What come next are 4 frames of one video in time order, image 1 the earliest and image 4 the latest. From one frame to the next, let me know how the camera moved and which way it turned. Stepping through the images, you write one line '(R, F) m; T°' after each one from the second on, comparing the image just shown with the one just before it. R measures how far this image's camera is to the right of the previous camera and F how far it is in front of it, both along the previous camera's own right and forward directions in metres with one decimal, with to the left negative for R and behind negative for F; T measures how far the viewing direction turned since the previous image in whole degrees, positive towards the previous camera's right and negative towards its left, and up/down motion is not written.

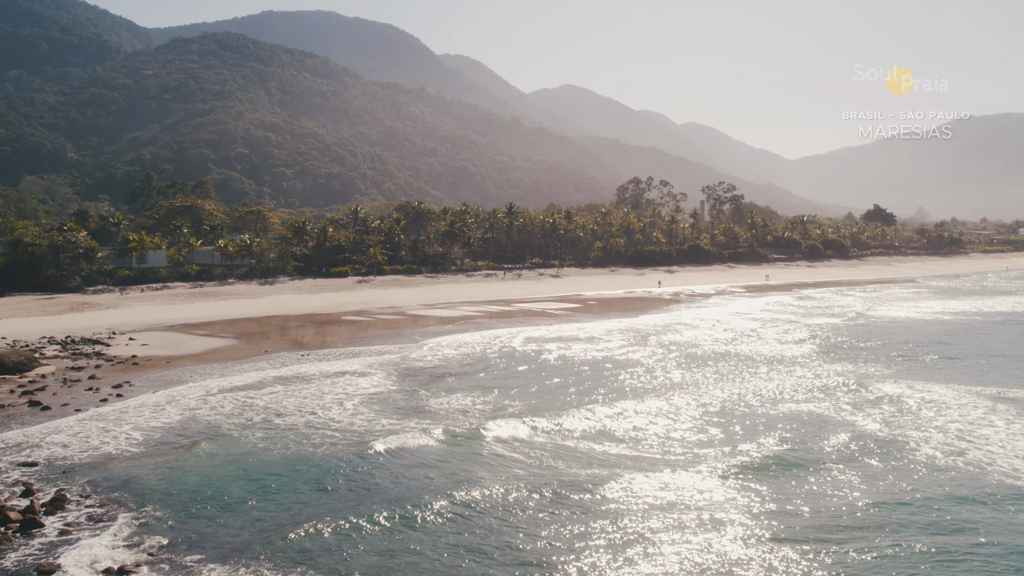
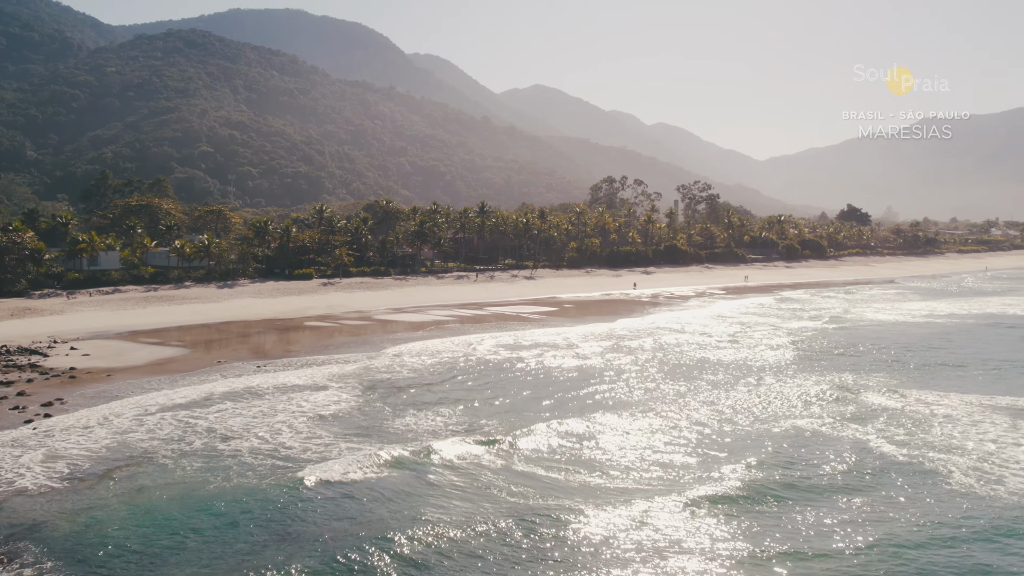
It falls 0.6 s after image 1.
(-0.1, +1.8) m; +2°
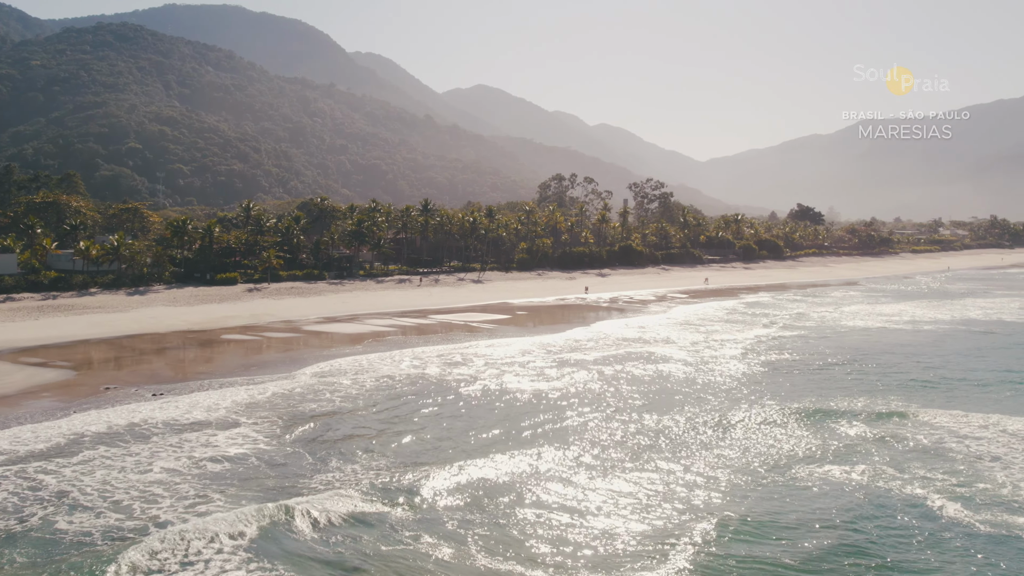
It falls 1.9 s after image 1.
(-0.1, +3.6) m; +3°
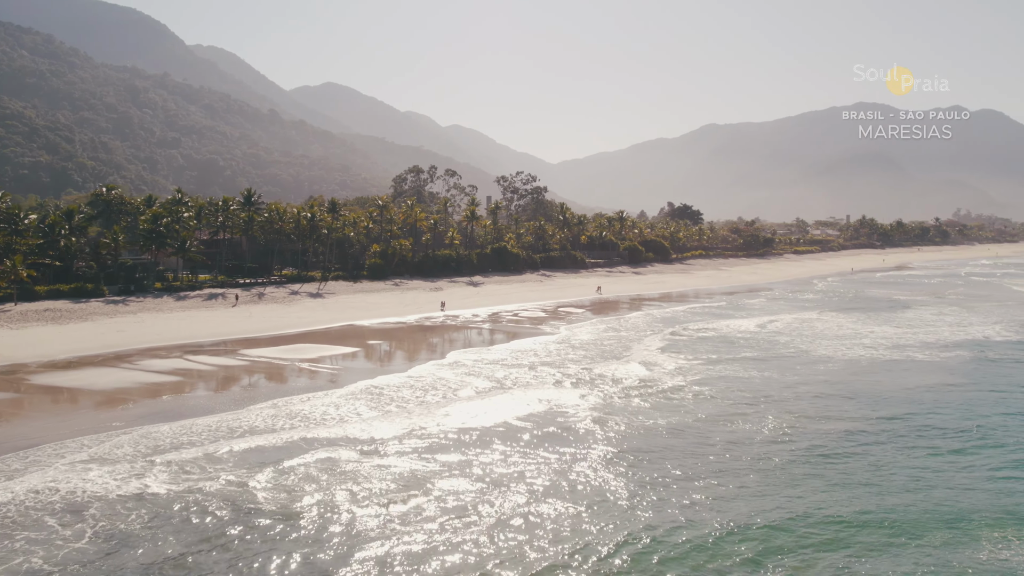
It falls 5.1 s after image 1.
(+0.1, +9.5) m; +8°
